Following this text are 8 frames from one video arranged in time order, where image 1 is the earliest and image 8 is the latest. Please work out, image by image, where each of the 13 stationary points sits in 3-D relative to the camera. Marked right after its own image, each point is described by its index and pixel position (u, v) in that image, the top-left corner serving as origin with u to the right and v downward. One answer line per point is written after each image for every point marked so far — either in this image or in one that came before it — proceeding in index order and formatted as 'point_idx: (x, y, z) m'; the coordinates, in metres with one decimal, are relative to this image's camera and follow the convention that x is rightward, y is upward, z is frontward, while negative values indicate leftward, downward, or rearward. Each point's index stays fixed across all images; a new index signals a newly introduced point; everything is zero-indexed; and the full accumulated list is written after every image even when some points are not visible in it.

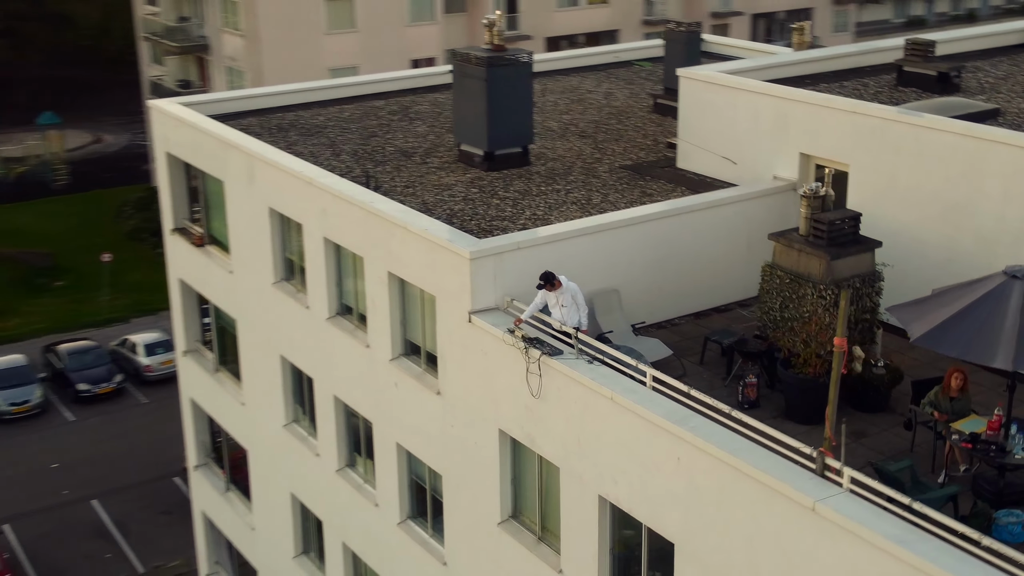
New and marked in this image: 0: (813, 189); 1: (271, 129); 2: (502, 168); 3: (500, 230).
0: (+3.0, +1.0, +13.0) m
1: (-3.4, +2.2, +17.4) m
2: (-0.4, +1.5, +16.3) m
3: (-0.2, +0.7, +14.2) m
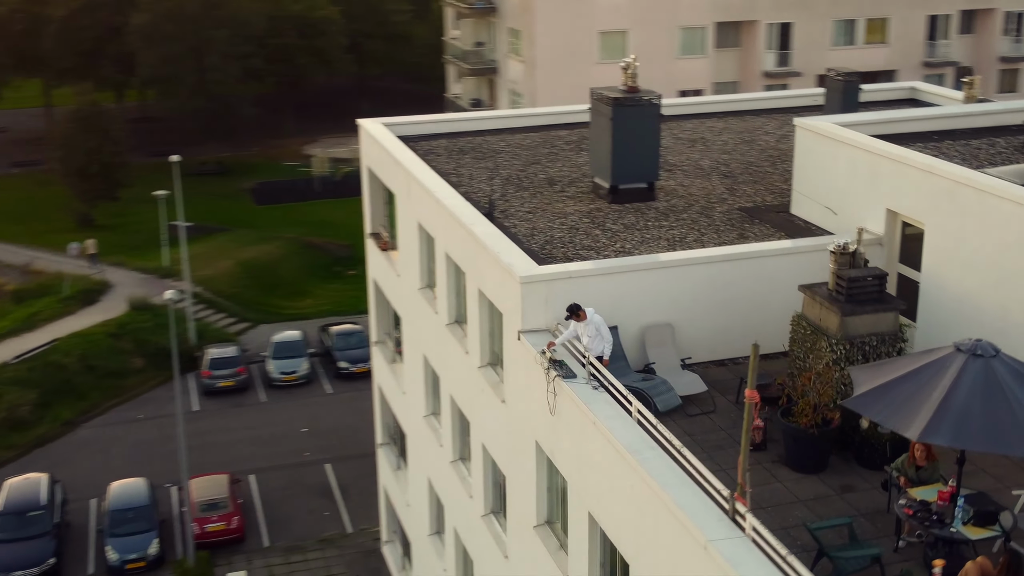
0: (+3.5, +0.5, +13.3) m
1: (-1.0, +2.1, +19.5) m
2: (+1.5, +1.2, +17.5) m
3: (+0.9, +0.4, +15.5) m
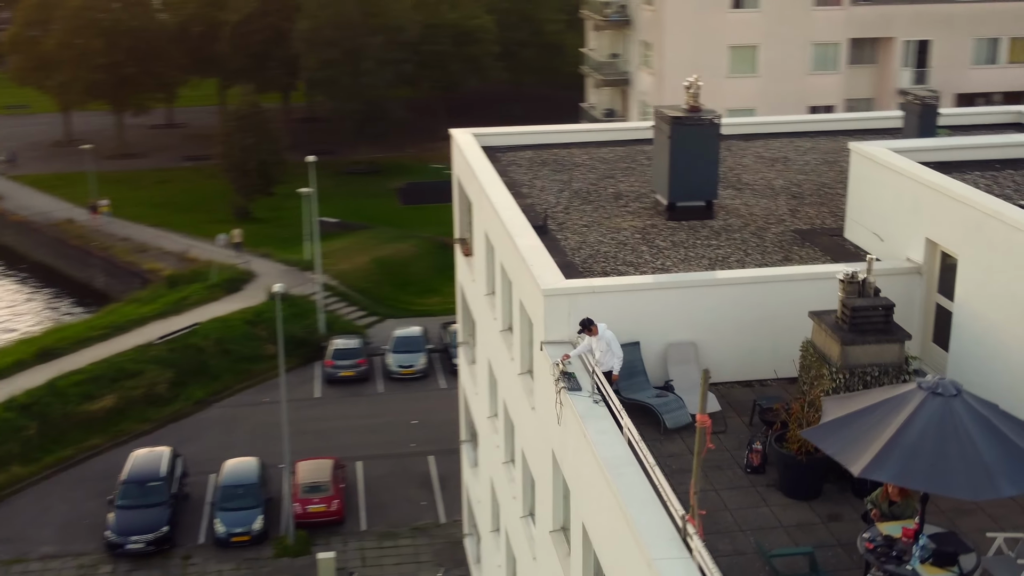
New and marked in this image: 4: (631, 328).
0: (+3.6, +0.1, +13.3) m
1: (+0.3, +2.0, +20.1) m
2: (+2.3, +1.0, +17.8) m
3: (+1.4, +0.2, +15.9) m
4: (+1.4, -0.5, +14.8) m
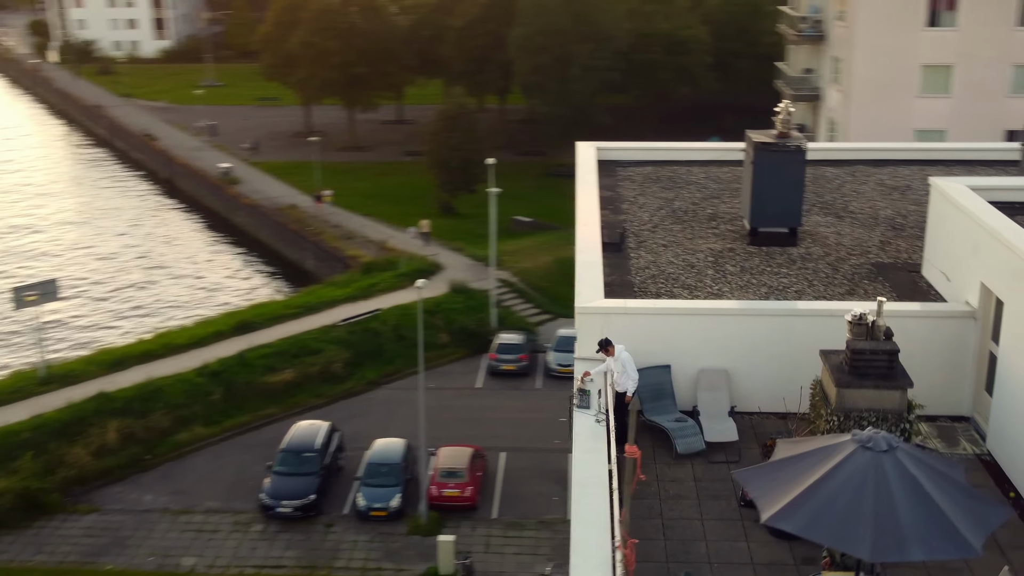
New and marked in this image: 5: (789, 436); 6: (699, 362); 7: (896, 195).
0: (+3.7, -0.3, +13.2) m
1: (+2.2, +1.8, +20.6) m
2: (+3.6, +0.6, +17.9) m
3: (+2.1, 0.0, +16.2) m
4: (+1.9, -0.8, +15.2) m
5: (+3.3, -1.7, +14.5) m
6: (+2.3, -0.9, +15.2) m
7: (+5.9, +1.4, +19.3) m
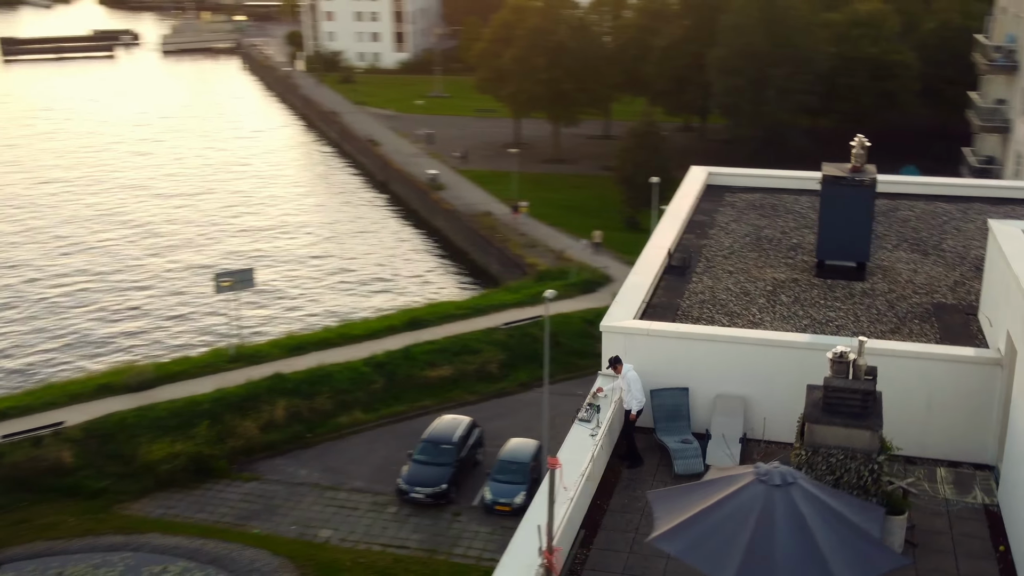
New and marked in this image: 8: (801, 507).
0: (+3.5, -0.7, +13.4) m
1: (+4.0, +1.4, +20.9) m
2: (+4.6, +0.1, +18.0) m
3: (+2.8, -0.4, +16.8) m
4: (+2.2, -1.1, +15.8) m
5: (+3.3, -2.1, +14.8) m
6: (+2.6, -1.3, +15.7) m
7: (+7.2, +0.8, +18.8) m
8: (+2.5, -1.9, +10.8) m
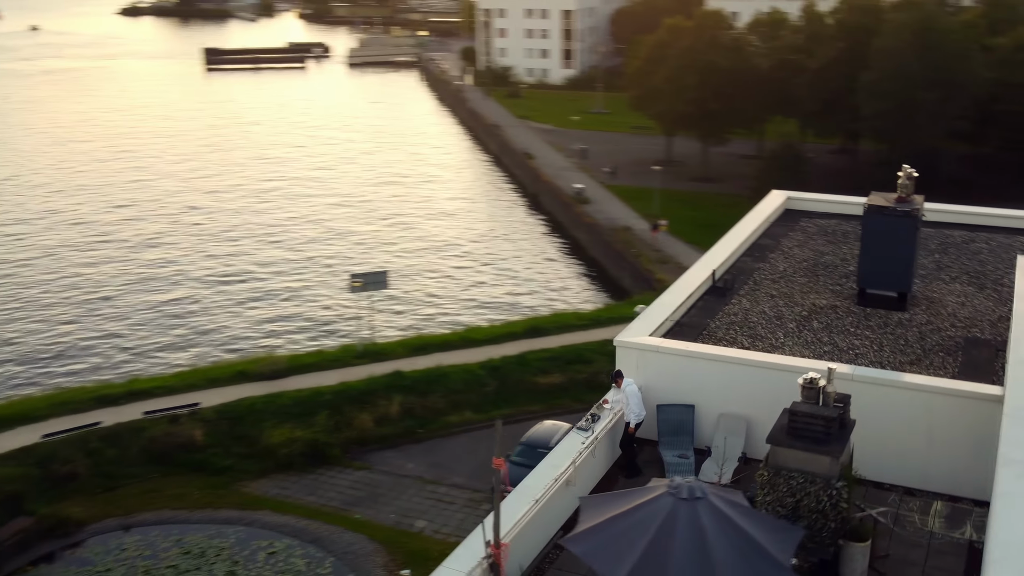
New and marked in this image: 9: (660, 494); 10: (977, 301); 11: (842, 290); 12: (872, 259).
0: (+3.3, -1.0, +13.8) m
1: (+5.2, +0.9, +21.1) m
2: (+5.2, -0.3, +18.1) m
3: (+3.2, -0.7, +17.2) m
4: (+2.4, -1.4, +16.4) m
5: (+3.3, -2.4, +15.1) m
6: (+2.8, -1.5, +16.2) m
7: (+8.0, +0.2, +18.4) m
8: (+1.7, -2.1, +11.4) m
9: (+1.4, -1.9, +11.8) m
10: (+6.7, -0.2, +18.1) m
11: (+4.9, 0.0, +18.7) m
12: (+5.2, +0.4, +17.8) m
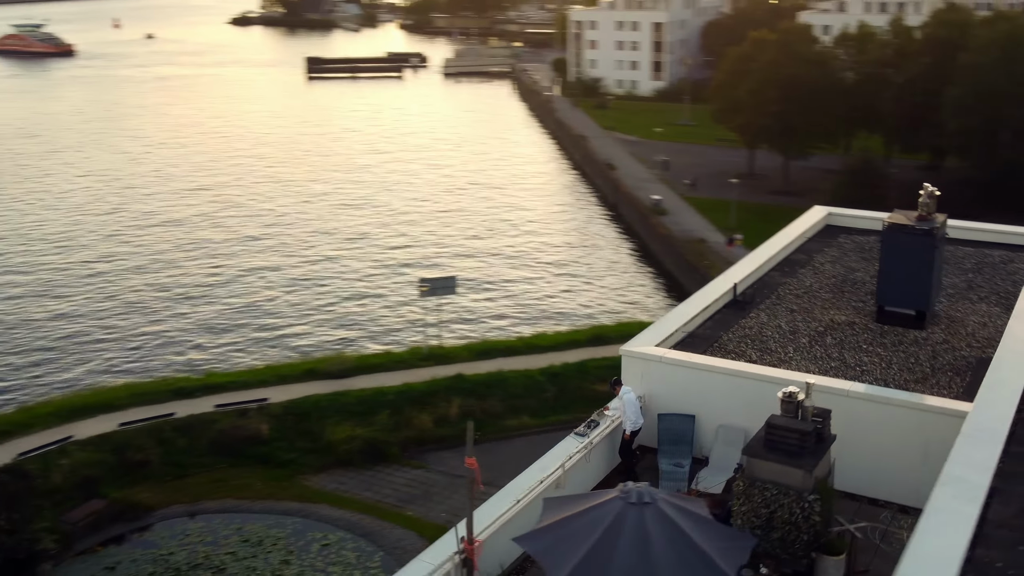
0: (+3.1, -1.2, +14.1) m
1: (+5.8, +0.7, +21.1) m
2: (+5.5, -0.5, +18.1) m
3: (+3.3, -0.9, +17.5) m
4: (+2.5, -1.5, +16.7) m
5: (+3.2, -2.6, +15.4) m
6: (+2.8, -1.7, +16.5) m
7: (+8.3, -0.1, +18.2) m
8: (+1.3, -2.2, +11.8) m
9: (+1.0, -2.0, +12.2) m
10: (+7.0, -0.5, +17.9) m
11: (+5.3, -0.3, +18.8) m
12: (+5.4, +0.1, +17.9) m
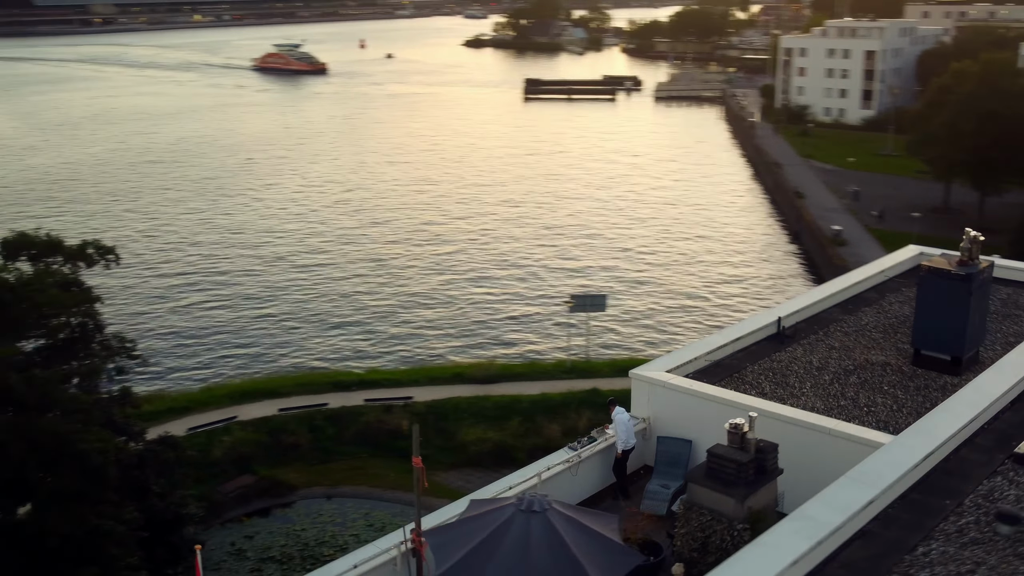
0: (+2.6, -1.6, +14.6) m
1: (+7.0, 0.0, +20.9) m
2: (+5.9, -1.2, +18.0) m
3: (+3.6, -1.4, +17.9) m
4: (+2.6, -1.9, +17.4) m
5: (+2.9, -3.0, +15.9) m
6: (+2.9, -2.2, +17.1) m
7: (+8.7, -0.9, +17.4) m
8: (+0.2, -2.5, +12.8) m
9: (+0.1, -2.3, +13.3) m
10: (+7.3, -1.2, +17.5) m
11: (+5.9, -0.9, +18.7) m
12: (+5.8, -0.5, +17.8) m
